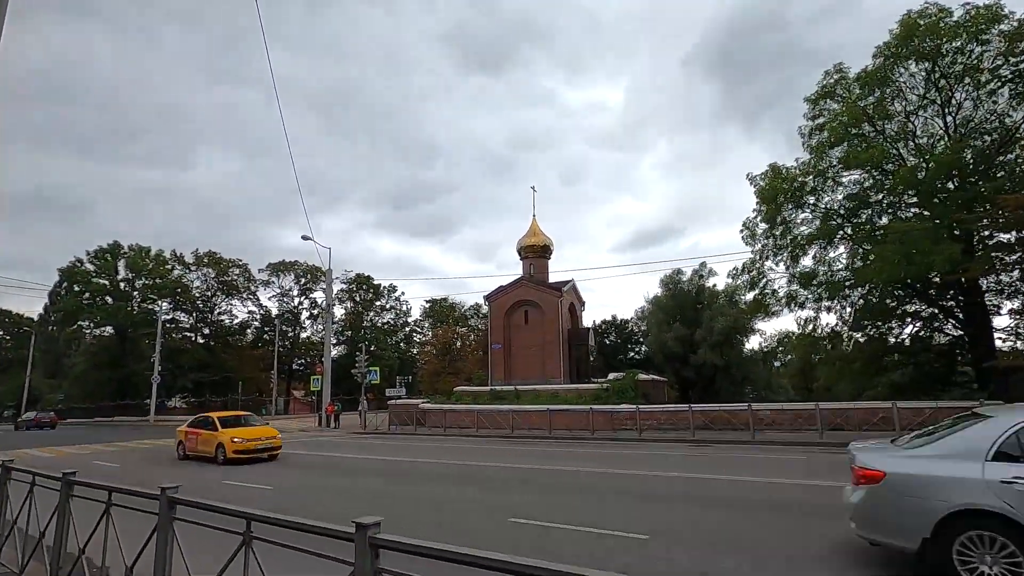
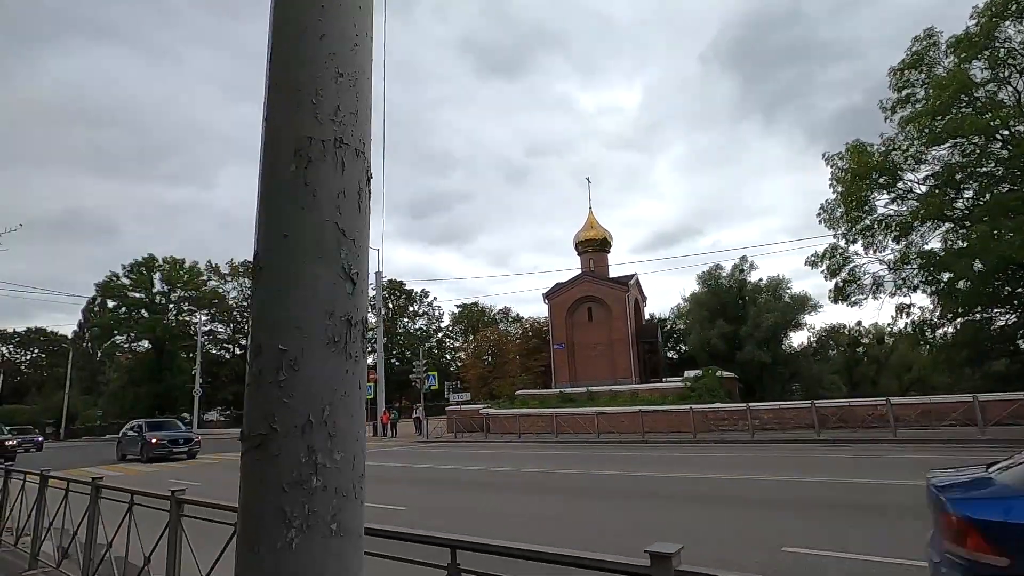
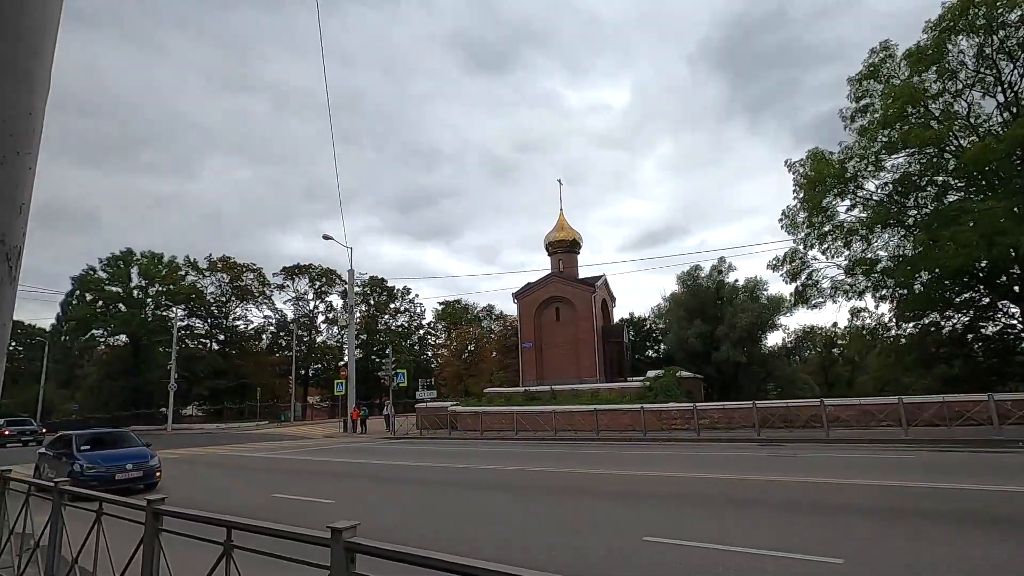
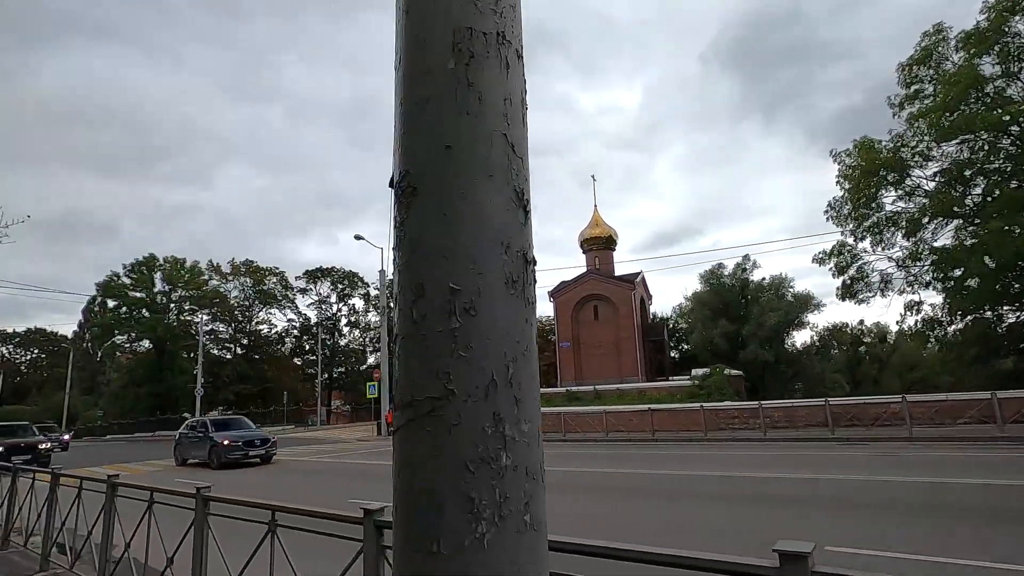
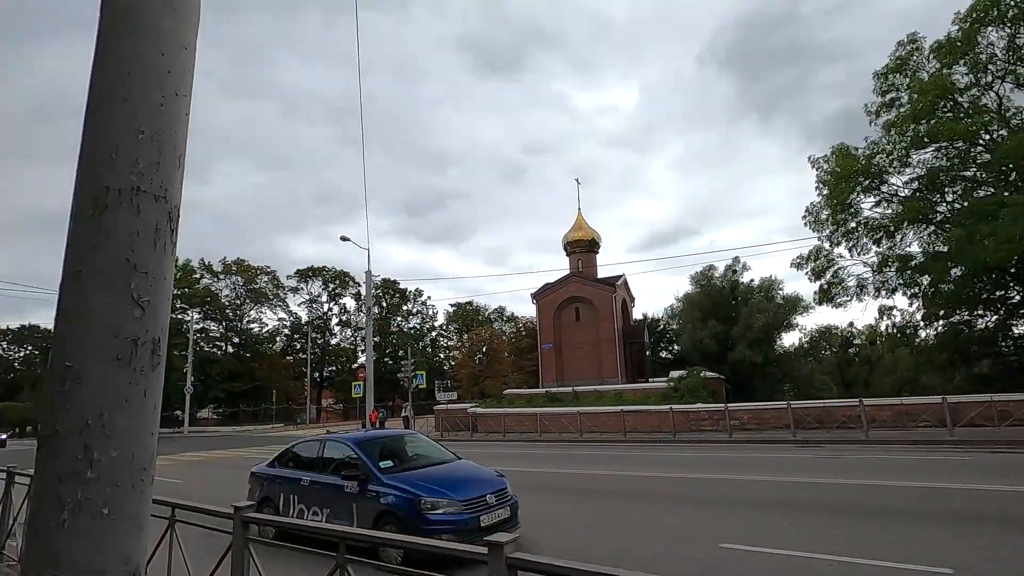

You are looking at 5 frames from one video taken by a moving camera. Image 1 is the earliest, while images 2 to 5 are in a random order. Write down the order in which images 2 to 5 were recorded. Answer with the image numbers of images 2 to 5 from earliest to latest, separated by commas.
3, 5, 2, 4
